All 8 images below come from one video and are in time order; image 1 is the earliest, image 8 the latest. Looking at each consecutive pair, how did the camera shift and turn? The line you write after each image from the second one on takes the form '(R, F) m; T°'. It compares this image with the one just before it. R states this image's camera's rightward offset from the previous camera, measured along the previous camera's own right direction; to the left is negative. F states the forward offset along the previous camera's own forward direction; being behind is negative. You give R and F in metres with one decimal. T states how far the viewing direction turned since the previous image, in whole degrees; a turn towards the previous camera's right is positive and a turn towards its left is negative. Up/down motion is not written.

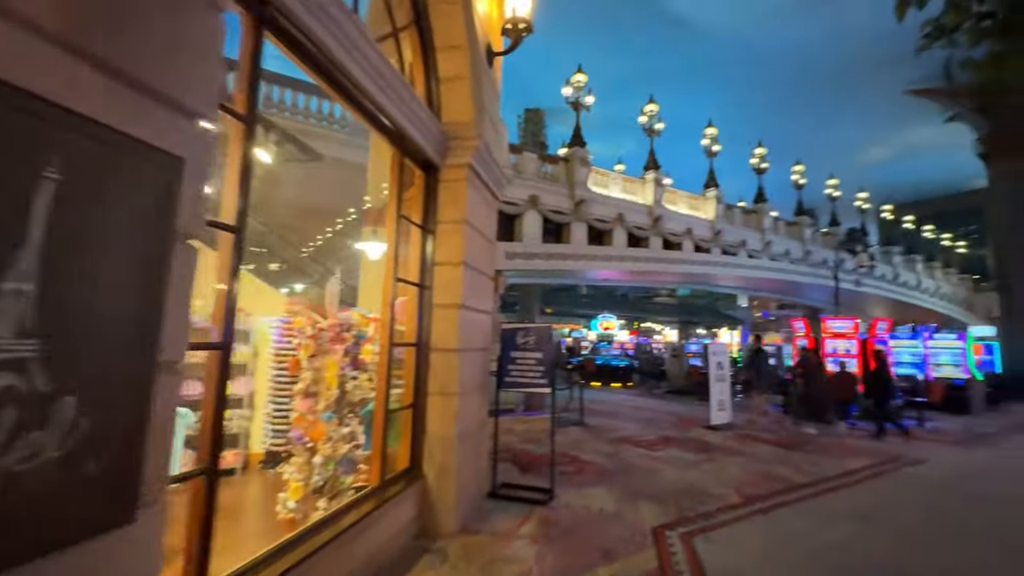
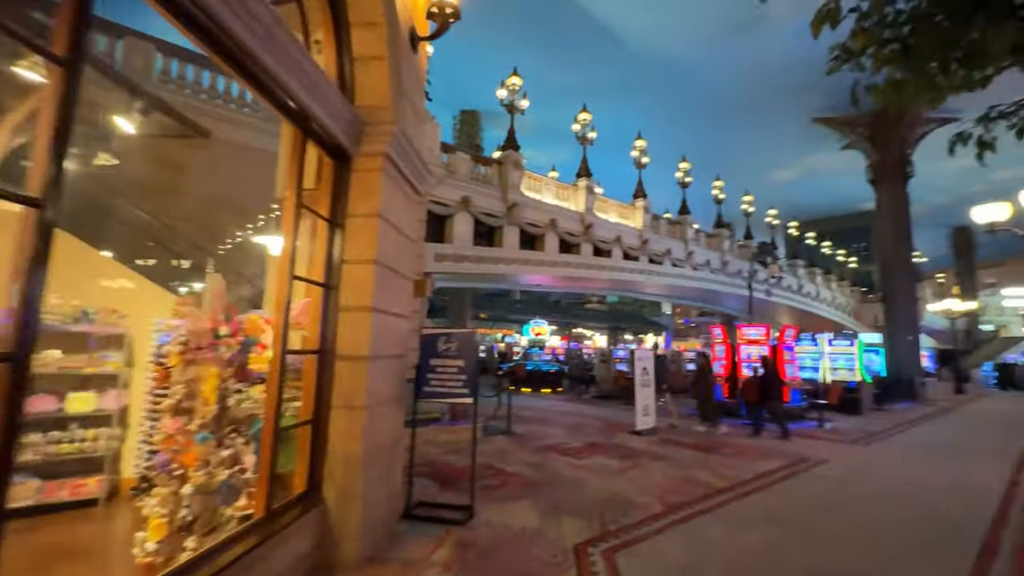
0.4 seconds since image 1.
(+0.1, +0.3) m; +8°
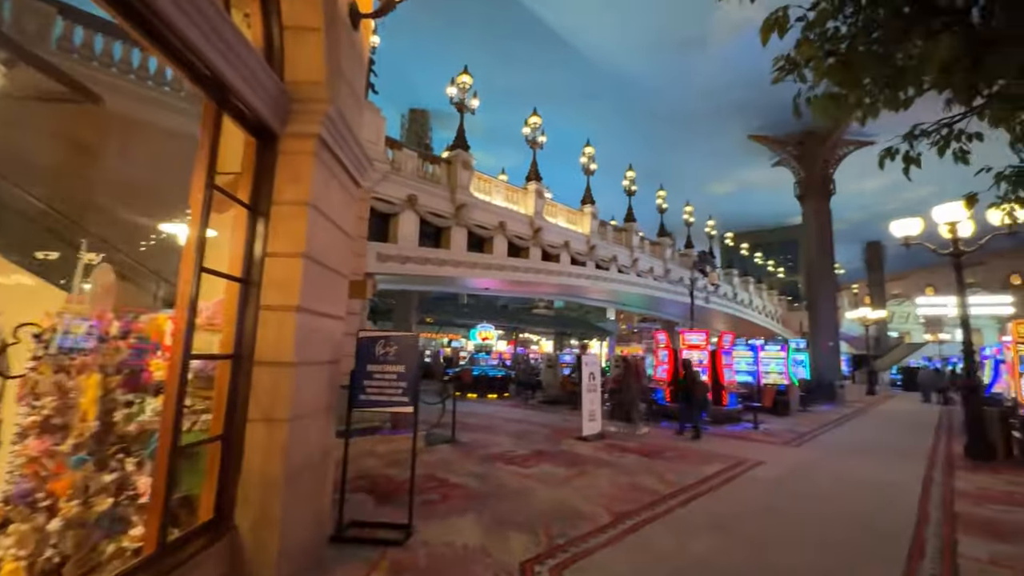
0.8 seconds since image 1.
(0.0, +0.3) m; +6°
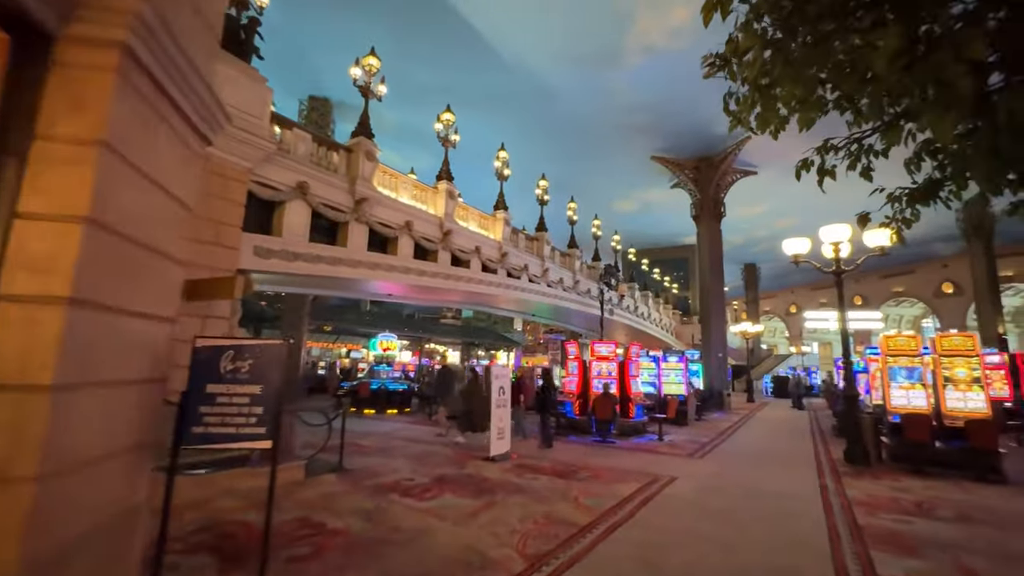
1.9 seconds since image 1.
(0.0, +0.8) m; +11°
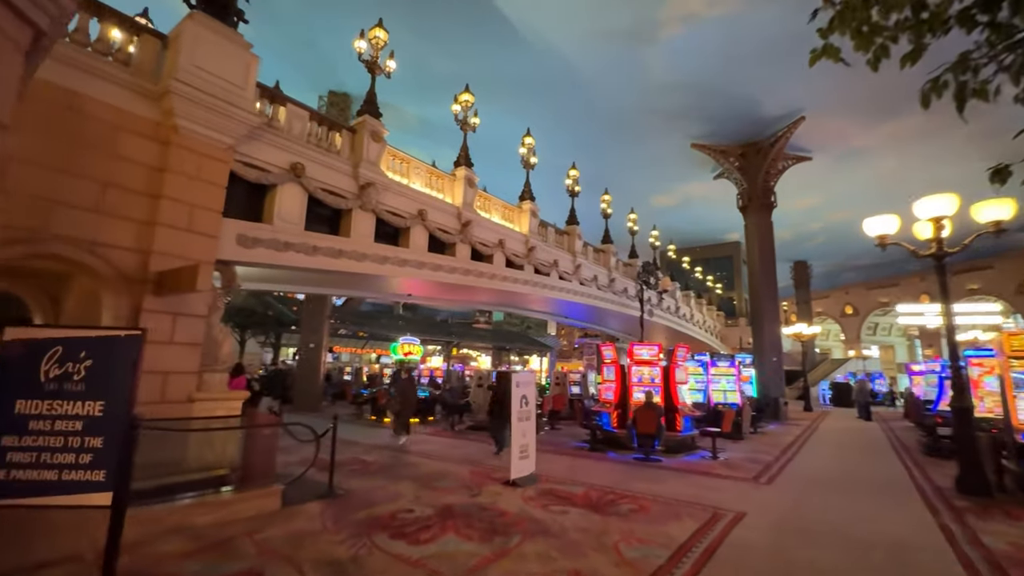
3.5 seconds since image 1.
(+0.2, +1.3) m; -4°
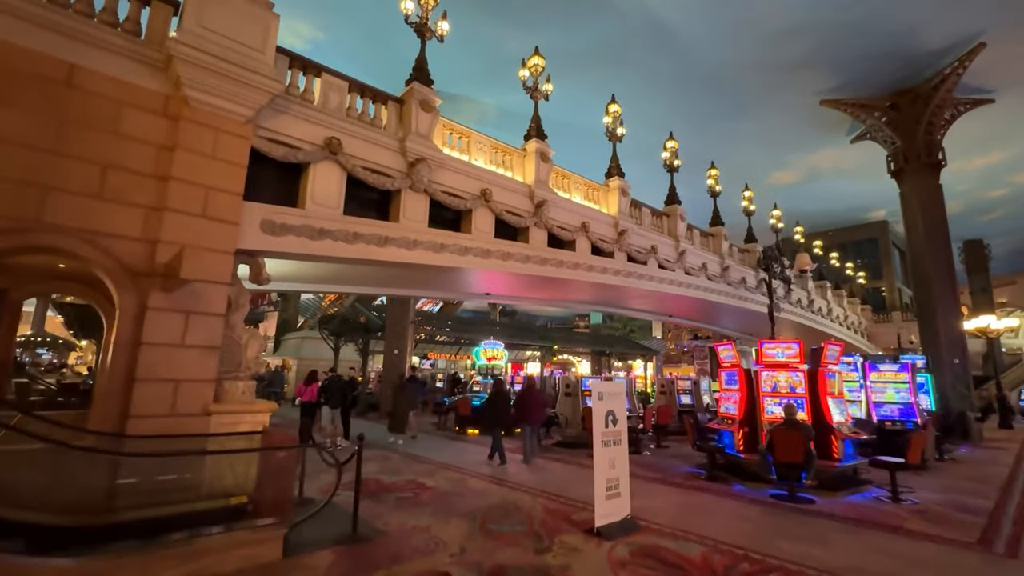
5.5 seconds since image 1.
(+0.3, +1.8) m; -12°
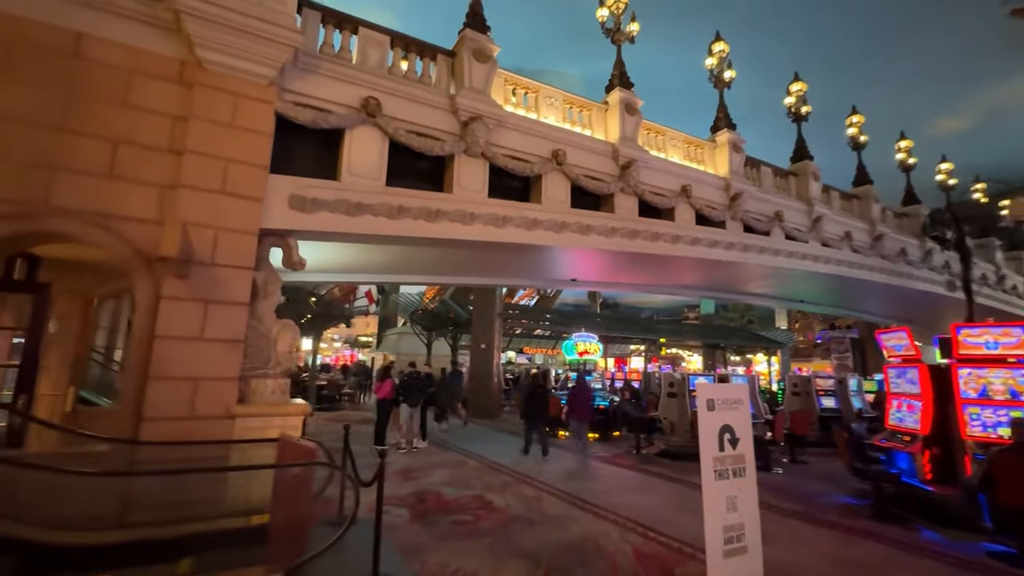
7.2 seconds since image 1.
(+0.3, +1.4) m; -12°
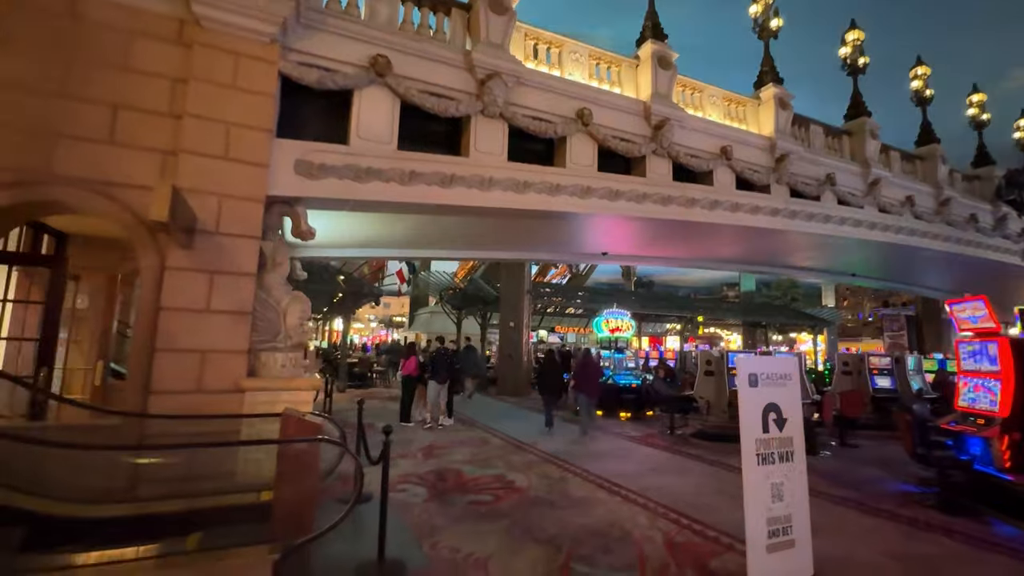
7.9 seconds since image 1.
(+0.1, +0.4) m; -4°
